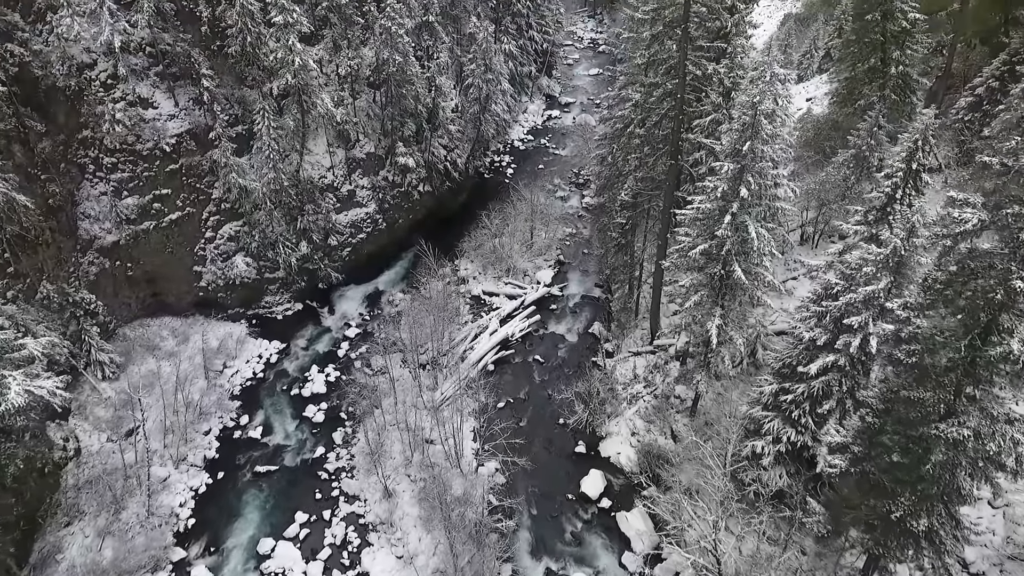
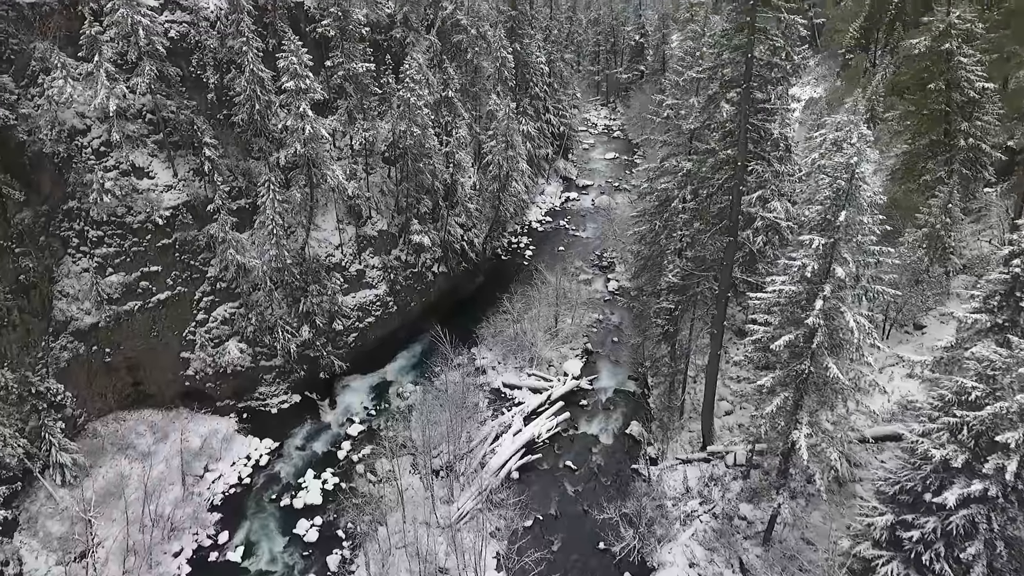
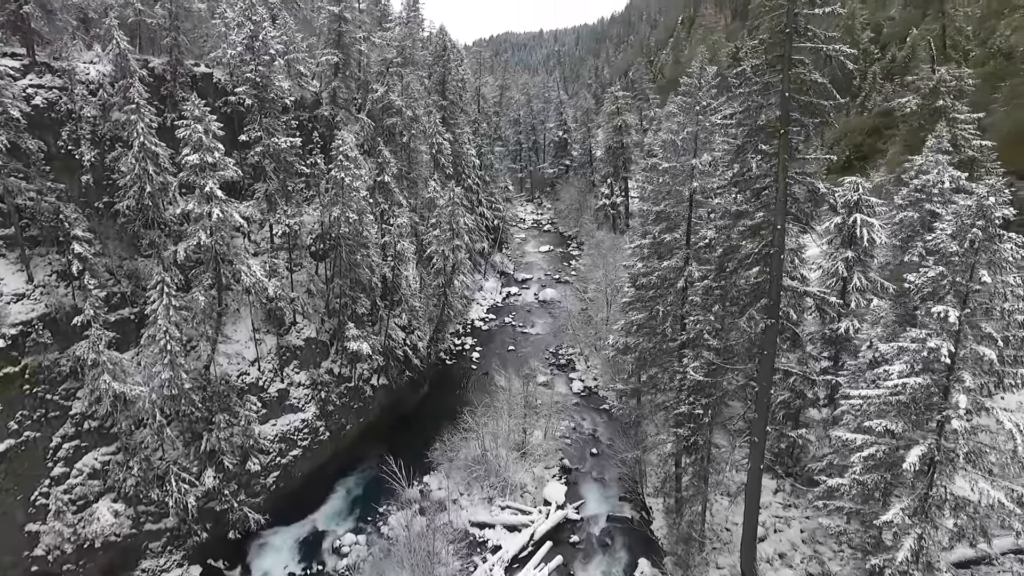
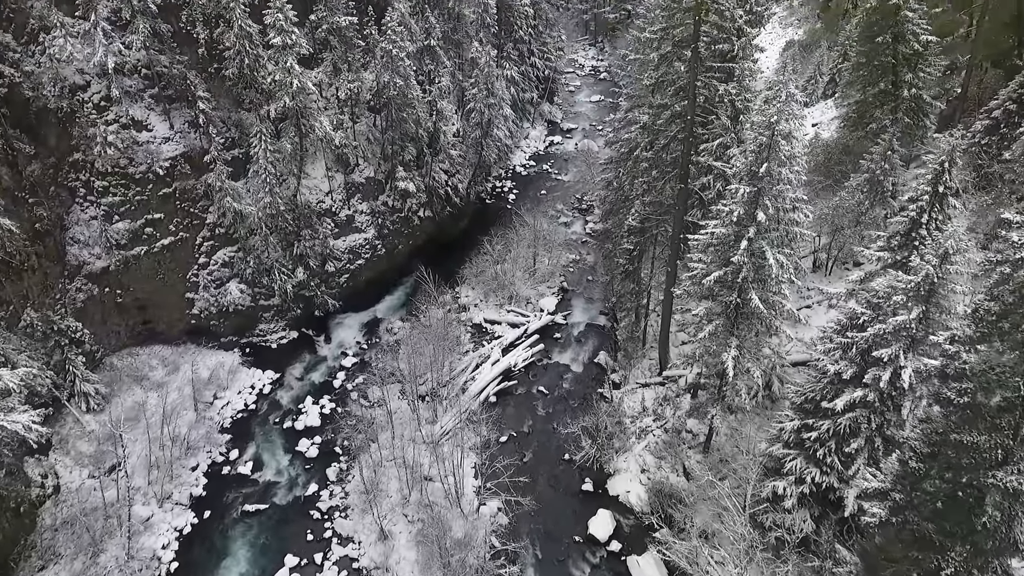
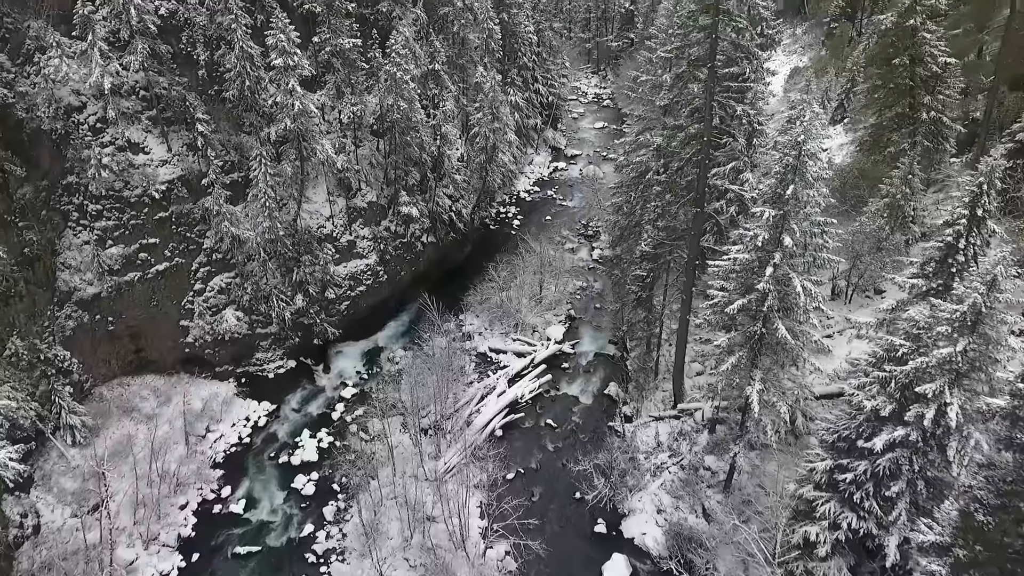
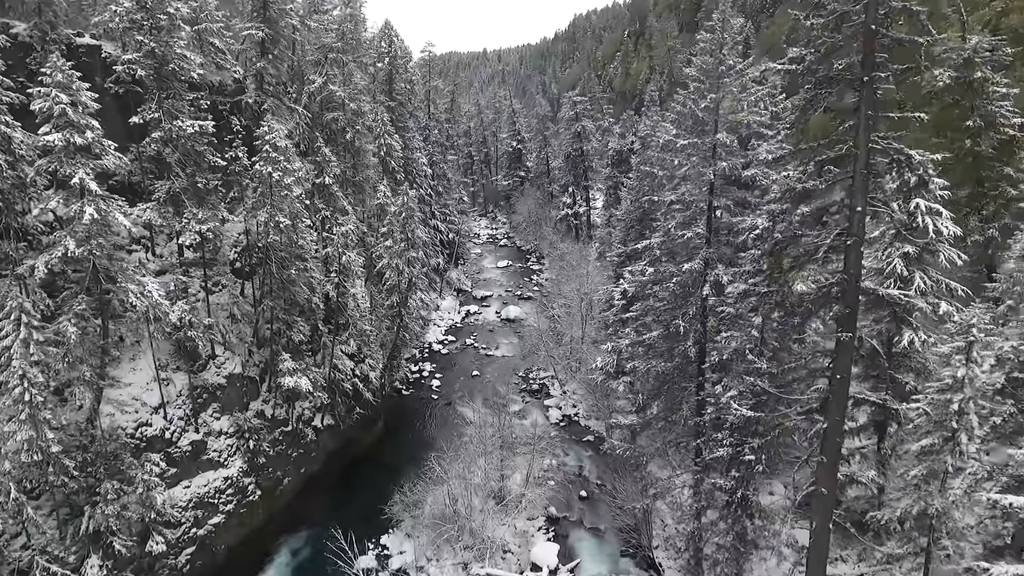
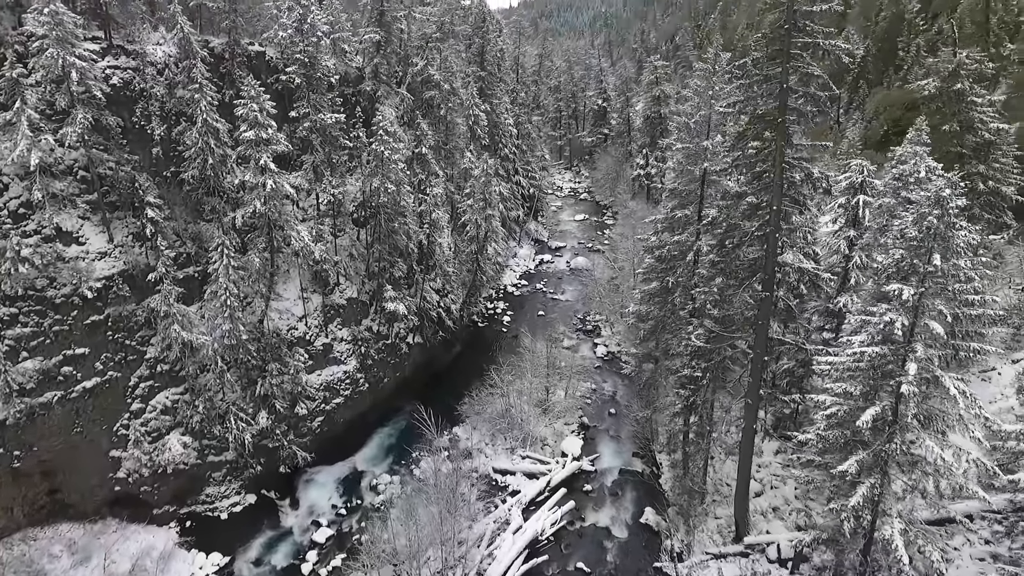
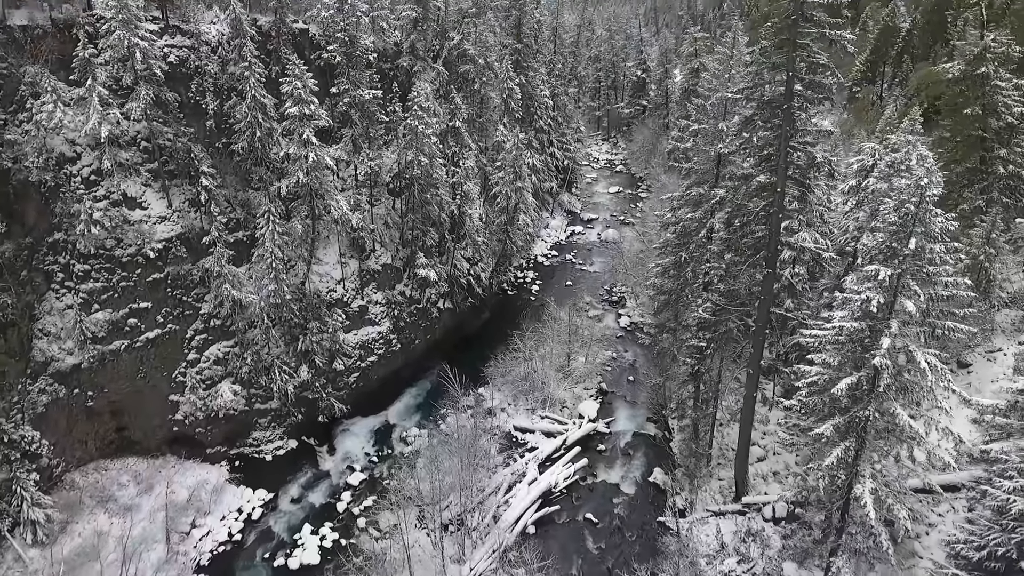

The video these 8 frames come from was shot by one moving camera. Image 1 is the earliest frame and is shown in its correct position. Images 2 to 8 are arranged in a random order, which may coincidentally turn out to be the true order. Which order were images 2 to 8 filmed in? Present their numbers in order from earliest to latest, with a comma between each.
4, 5, 2, 8, 7, 3, 6
